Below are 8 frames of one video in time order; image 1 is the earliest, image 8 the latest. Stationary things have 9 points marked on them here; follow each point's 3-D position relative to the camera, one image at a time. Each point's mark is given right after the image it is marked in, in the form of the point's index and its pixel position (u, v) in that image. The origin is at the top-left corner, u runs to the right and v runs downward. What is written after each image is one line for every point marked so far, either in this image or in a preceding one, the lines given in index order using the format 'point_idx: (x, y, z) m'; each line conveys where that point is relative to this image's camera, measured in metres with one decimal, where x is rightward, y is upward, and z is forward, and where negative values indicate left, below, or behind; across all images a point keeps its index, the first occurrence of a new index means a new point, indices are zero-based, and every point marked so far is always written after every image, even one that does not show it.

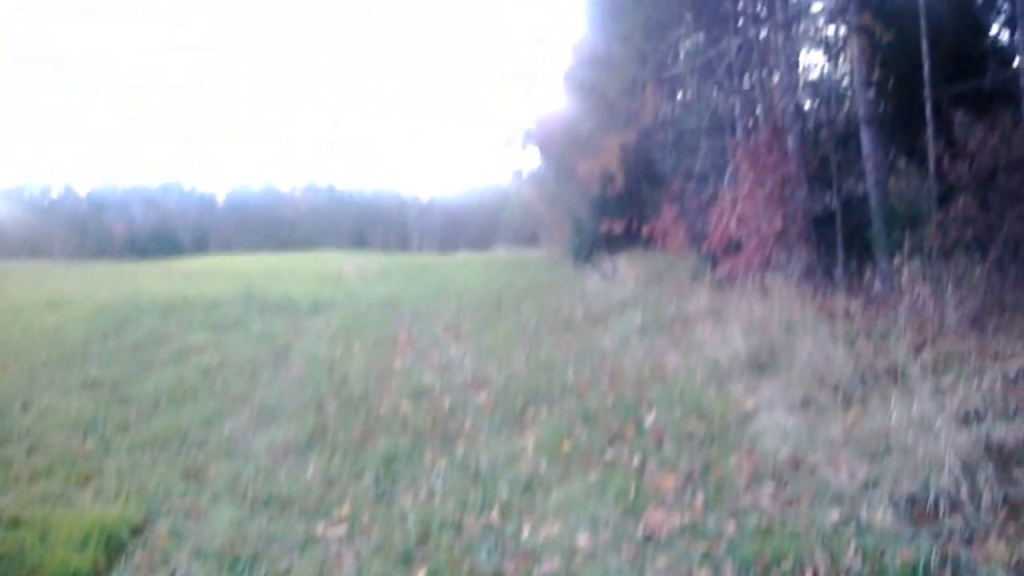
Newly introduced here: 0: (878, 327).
0: (+4.1, -0.4, +12.2) m
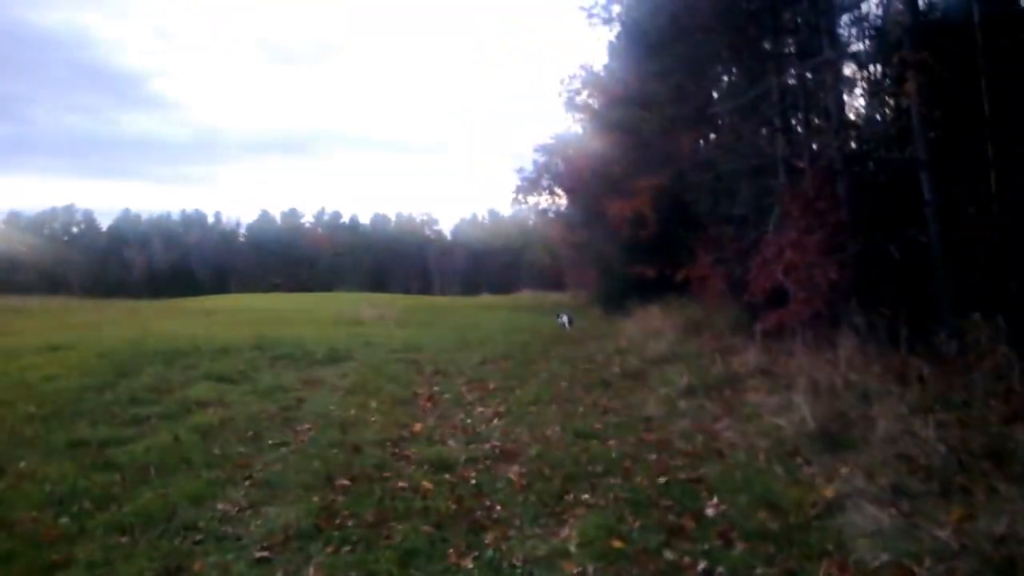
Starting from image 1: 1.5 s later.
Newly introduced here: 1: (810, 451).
0: (+4.5, -1.1, +10.9) m
1: (+2.6, -1.4, +9.4) m
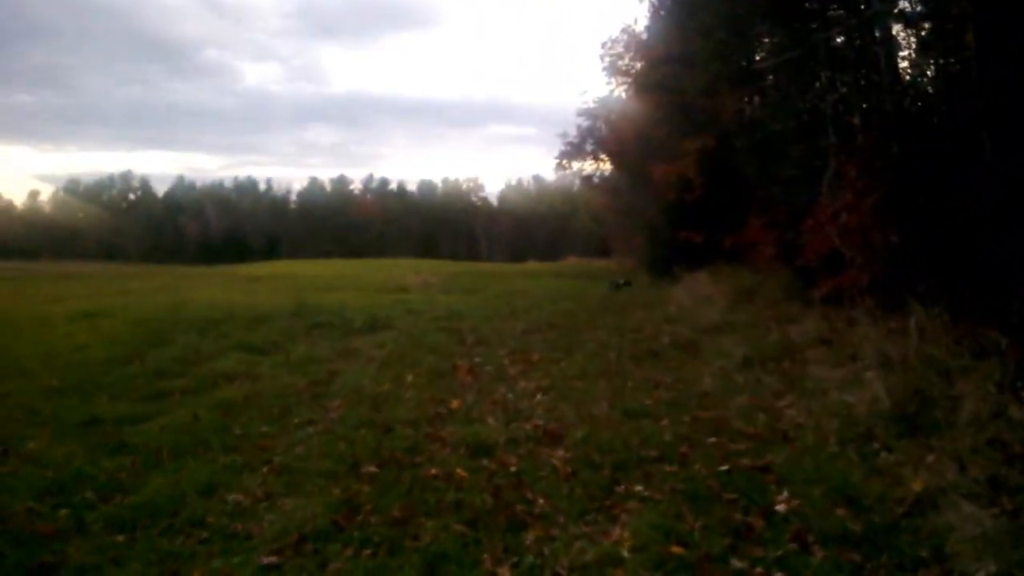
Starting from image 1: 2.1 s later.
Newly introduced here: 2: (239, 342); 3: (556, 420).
0: (+4.9, -0.8, +9.9) m
1: (+2.9, -1.1, +8.5) m
2: (-4.0, -0.8, +15.9) m
3: (+0.4, -1.2, +10.0) m
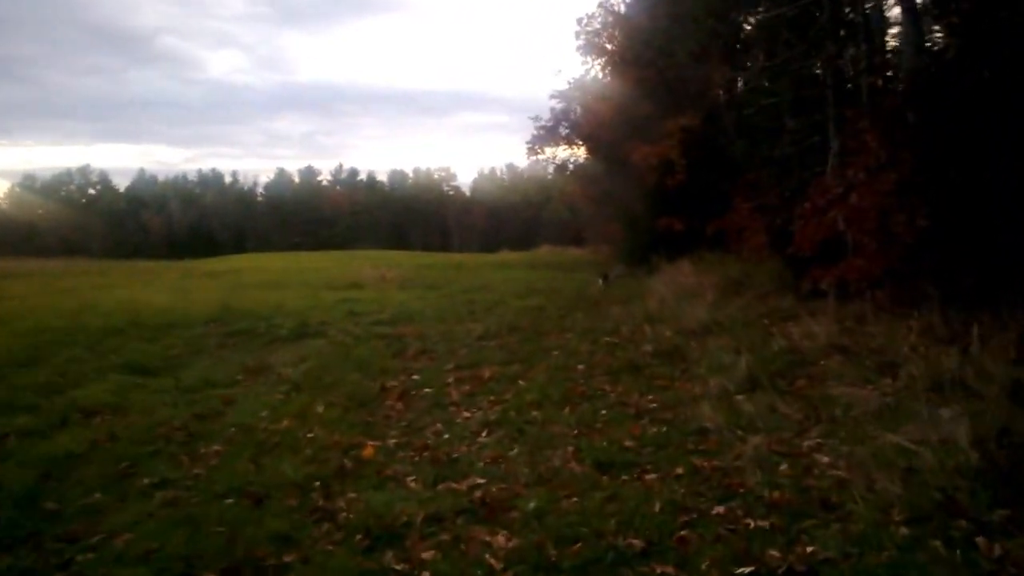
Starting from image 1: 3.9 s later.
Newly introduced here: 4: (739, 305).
0: (+4.4, -0.7, +7.2) m
1: (+2.5, -1.1, +5.8) m
2: (-4.6, -0.8, +13.1) m
3: (-0.1, -1.3, +7.2) m
4: (+3.5, -0.3, +16.8) m
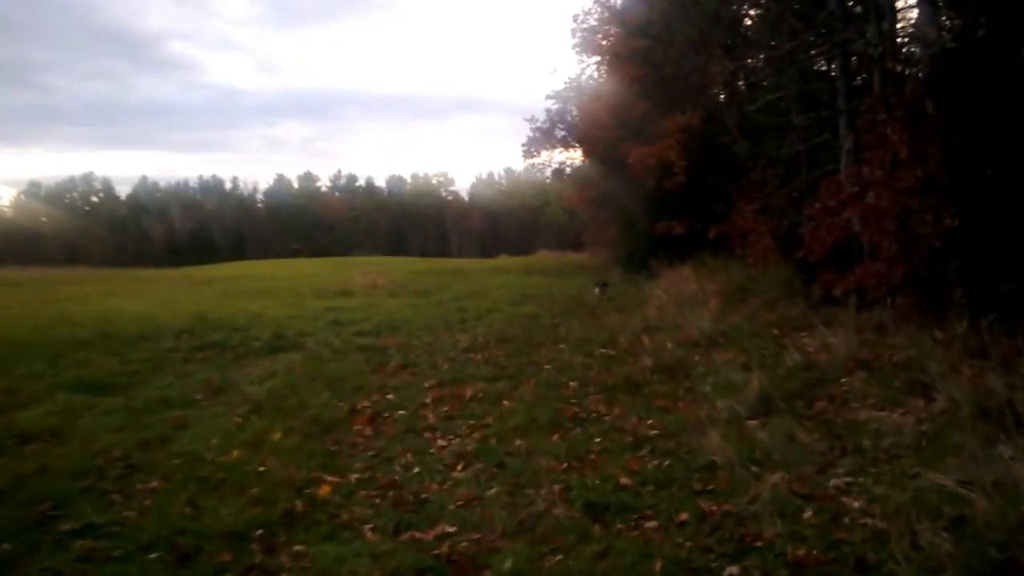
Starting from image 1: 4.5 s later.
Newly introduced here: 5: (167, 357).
0: (+4.3, -0.8, +6.1) m
1: (+2.3, -1.2, +4.7) m
2: (-4.8, -1.0, +12.0) m
3: (-0.2, -1.3, +6.1) m
4: (+3.4, -0.4, +15.7) m
5: (-4.4, -0.9, +13.7) m
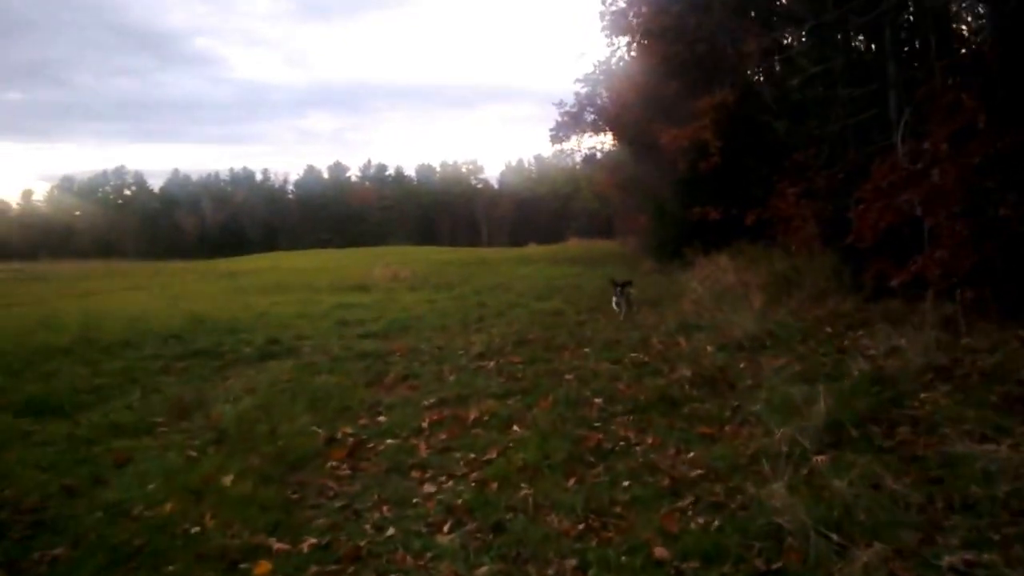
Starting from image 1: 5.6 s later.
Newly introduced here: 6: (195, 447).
0: (+4.2, -0.8, +4.3) m
1: (+2.3, -1.3, +3.0) m
2: (-4.6, -1.0, +10.5) m
3: (-0.2, -1.4, +4.5) m
4: (+3.6, -0.3, +13.9) m
5: (-4.2, -0.9, +12.1) m
6: (-2.4, -1.2, +8.1) m
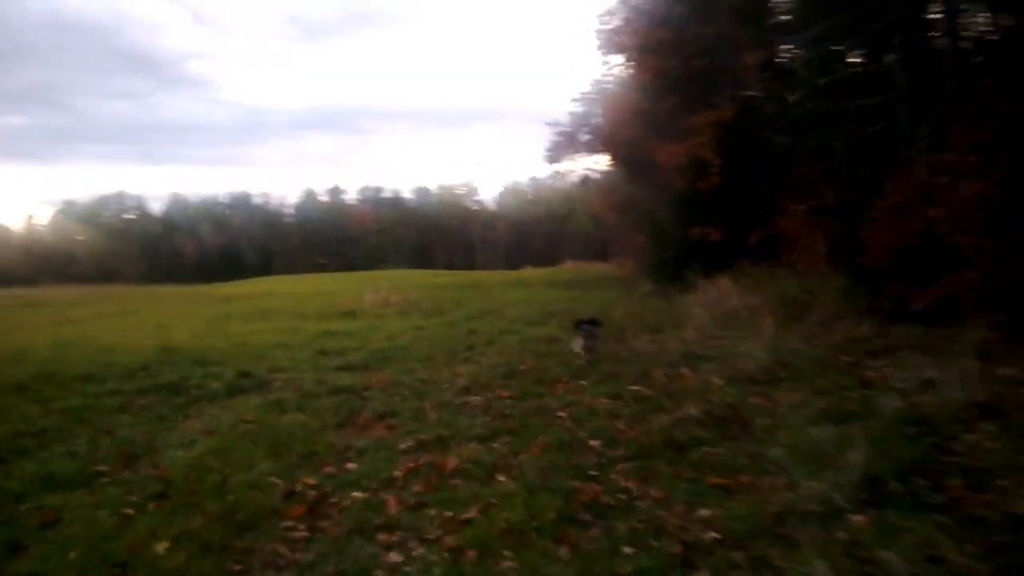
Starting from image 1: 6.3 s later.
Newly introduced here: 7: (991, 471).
0: (+4.1, -0.9, +3.3) m
1: (+2.2, -1.3, +2.0) m
2: (-4.7, -1.3, +9.5) m
3: (-0.3, -1.5, +3.5) m
4: (+3.5, -0.6, +13.0) m
5: (-4.3, -1.2, +11.1) m
6: (-2.5, -1.4, +7.1) m
7: (+2.8, -1.1, +6.3) m
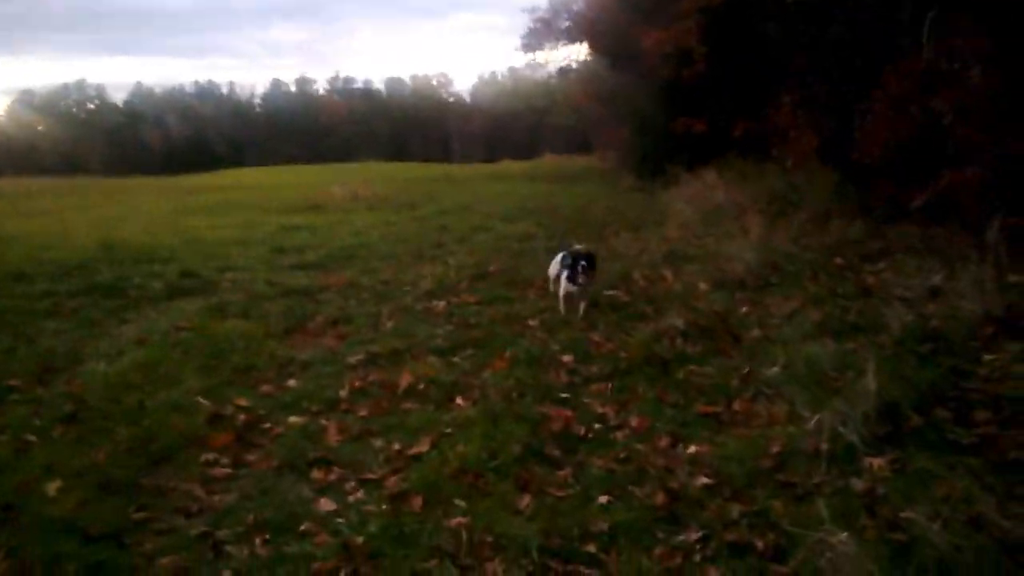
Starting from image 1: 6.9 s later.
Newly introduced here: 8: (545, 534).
0: (+4.0, -0.7, +2.5) m
1: (+2.1, -1.3, +1.1) m
2: (-5.0, -0.4, +8.5) m
3: (-0.5, -1.3, +2.6) m
4: (+3.2, +0.6, +12.0) m
5: (-4.6, -0.2, +10.1) m
6: (-2.7, -0.8, +6.1) m
7: (+2.6, -0.6, +5.4) m
8: (+0.1, -1.0, +4.3) m
